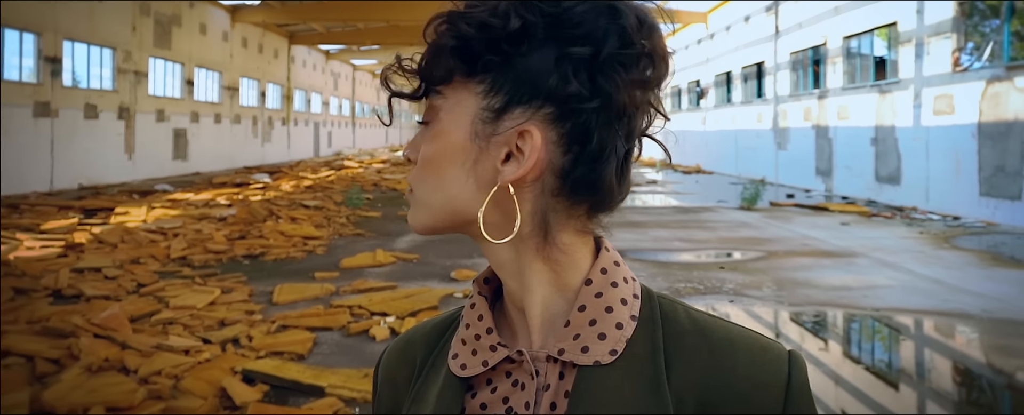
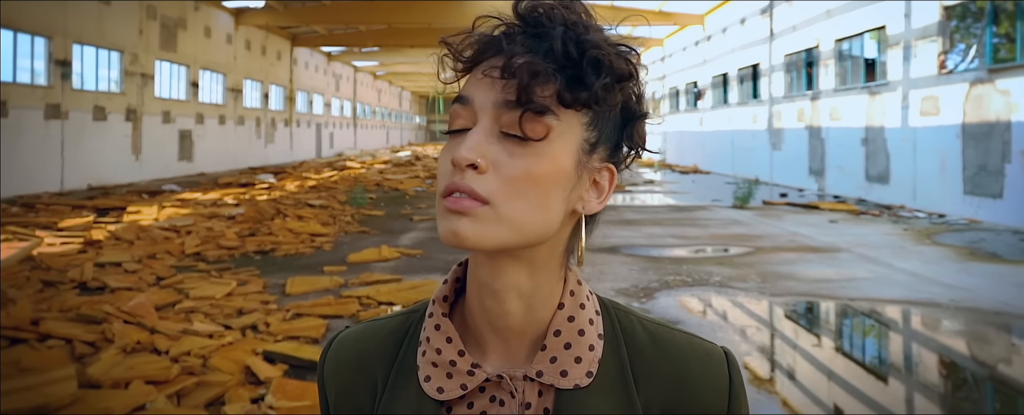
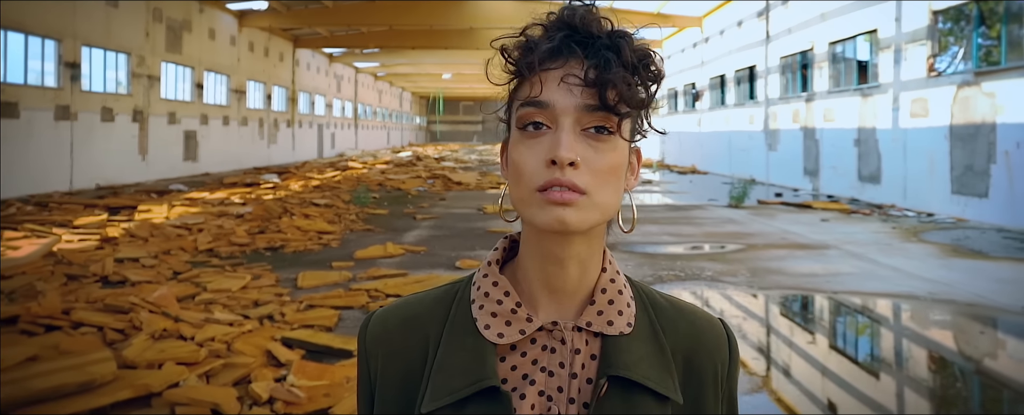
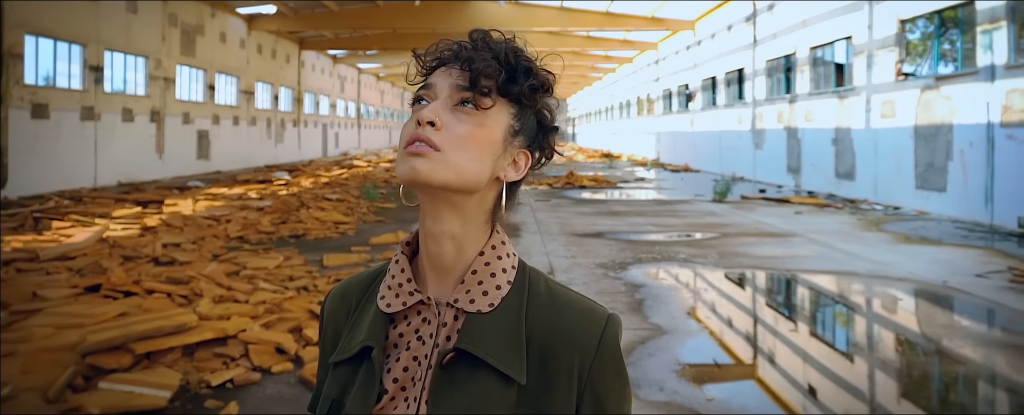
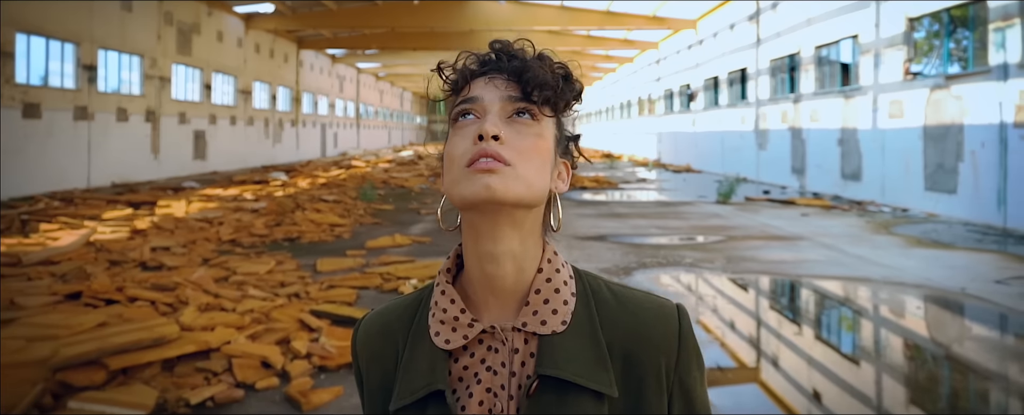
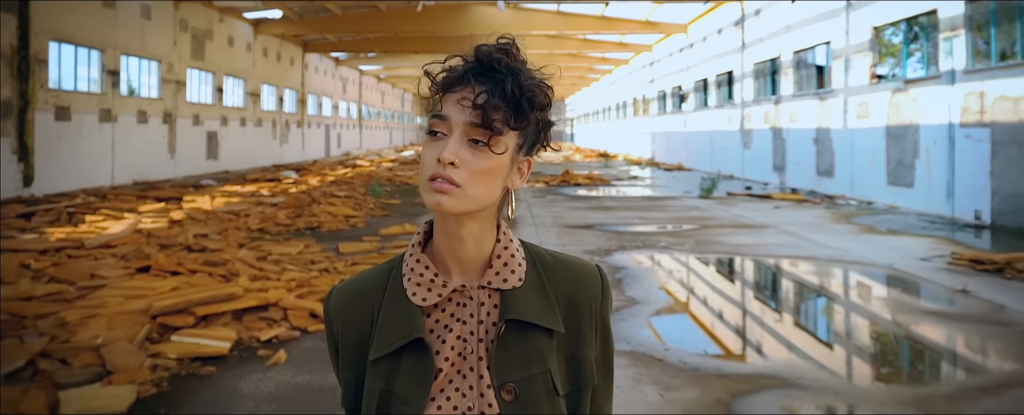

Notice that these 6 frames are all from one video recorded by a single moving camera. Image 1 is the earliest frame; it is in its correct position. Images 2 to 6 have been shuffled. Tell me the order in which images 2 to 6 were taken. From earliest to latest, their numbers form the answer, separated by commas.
2, 3, 5, 4, 6
